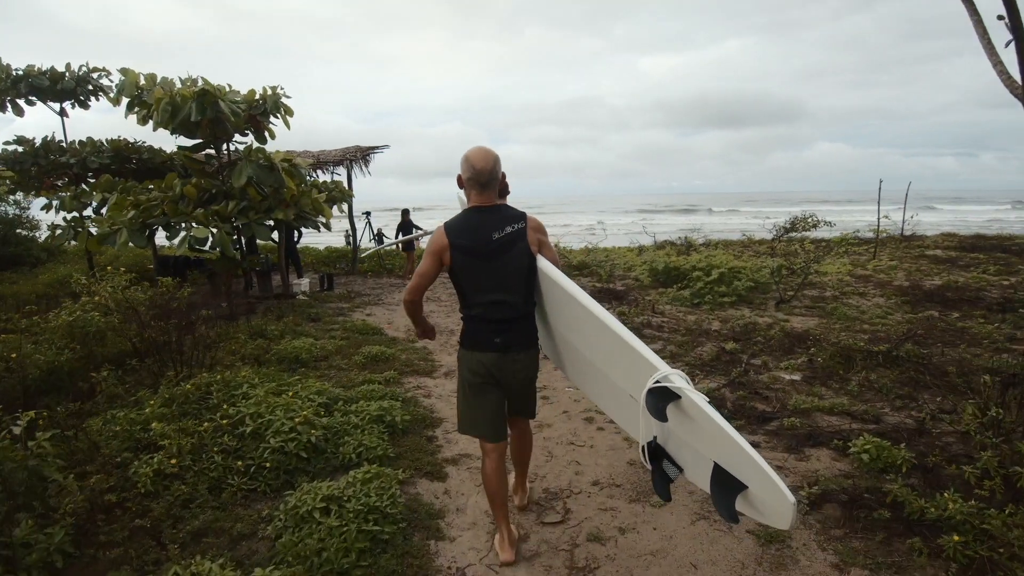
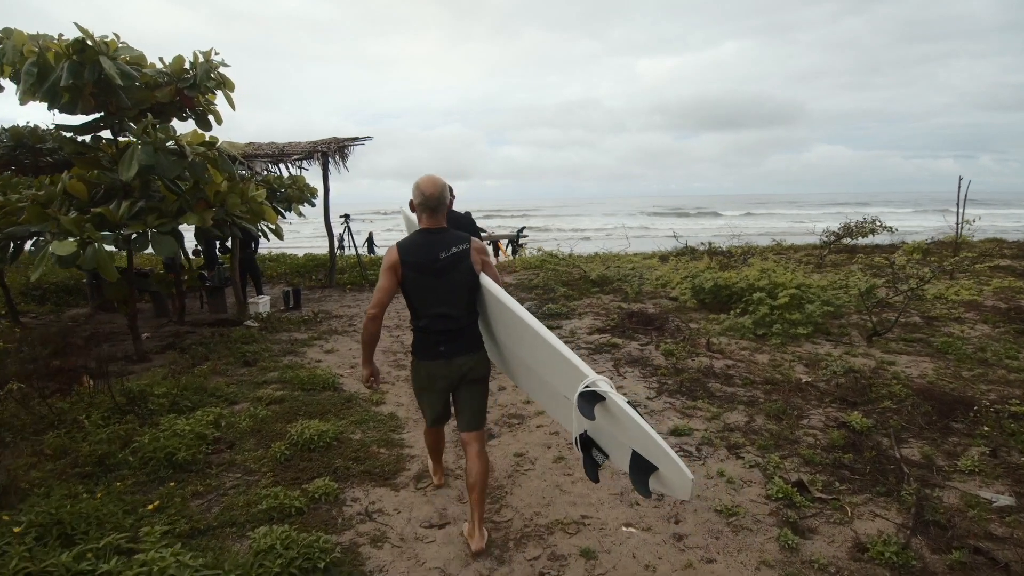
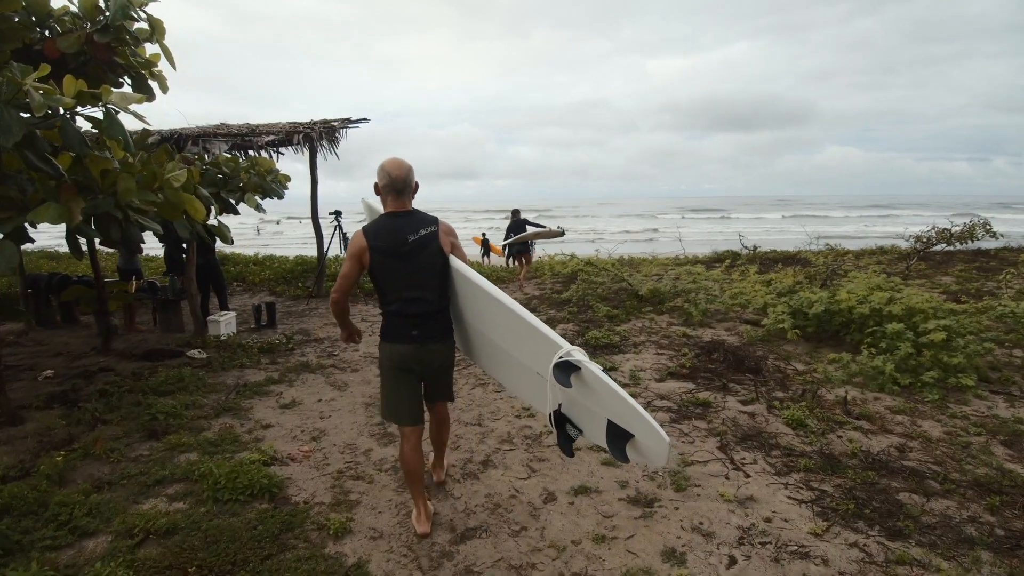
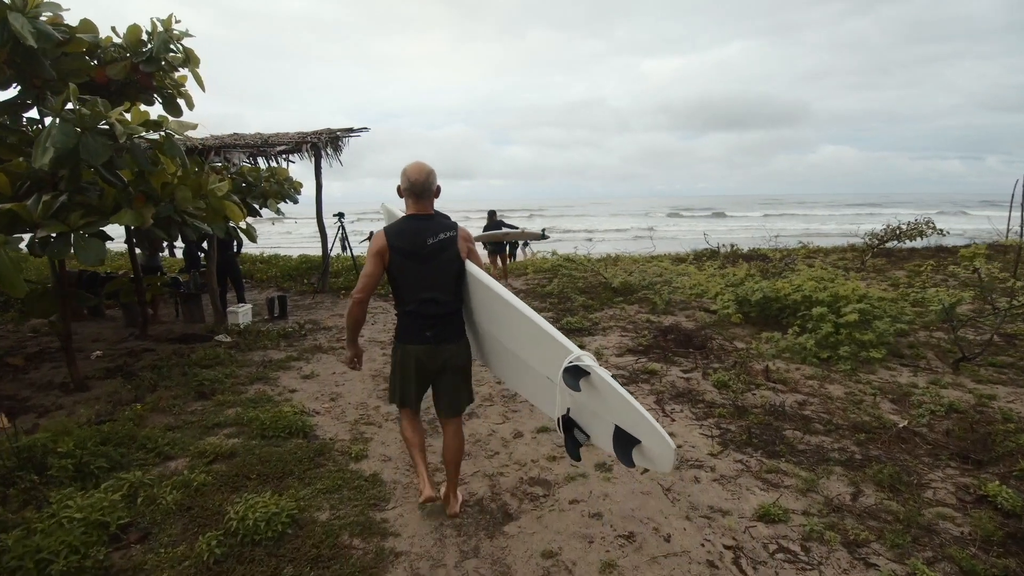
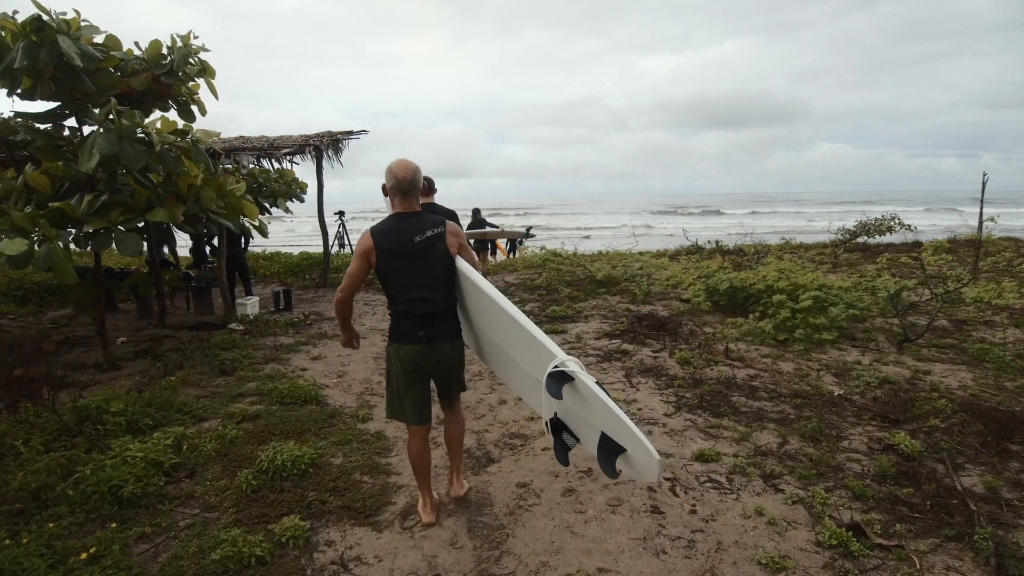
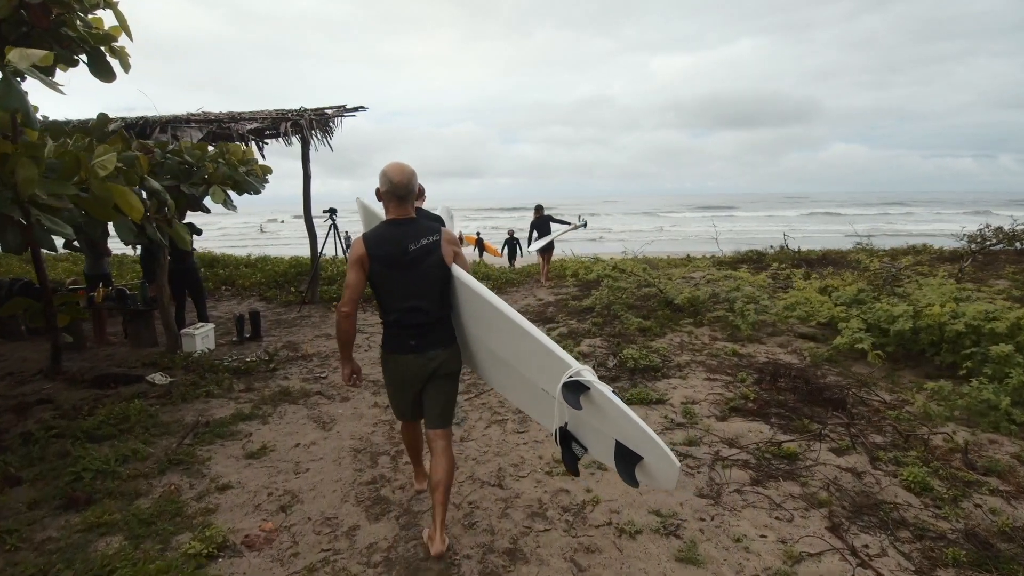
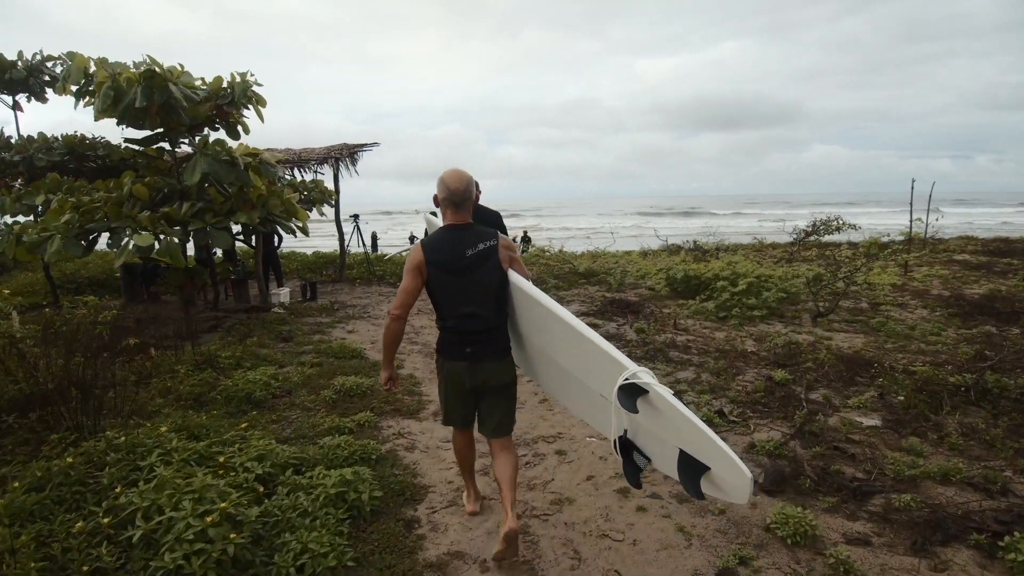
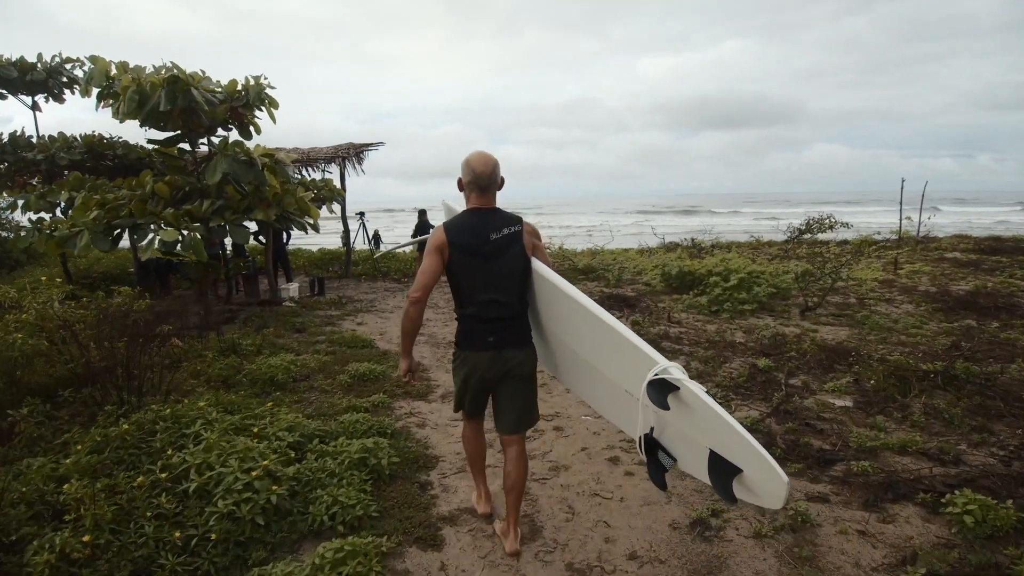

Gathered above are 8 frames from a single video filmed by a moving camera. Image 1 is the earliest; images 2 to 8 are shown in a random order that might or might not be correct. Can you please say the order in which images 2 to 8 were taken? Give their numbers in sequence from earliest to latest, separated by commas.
8, 7, 2, 5, 4, 3, 6
